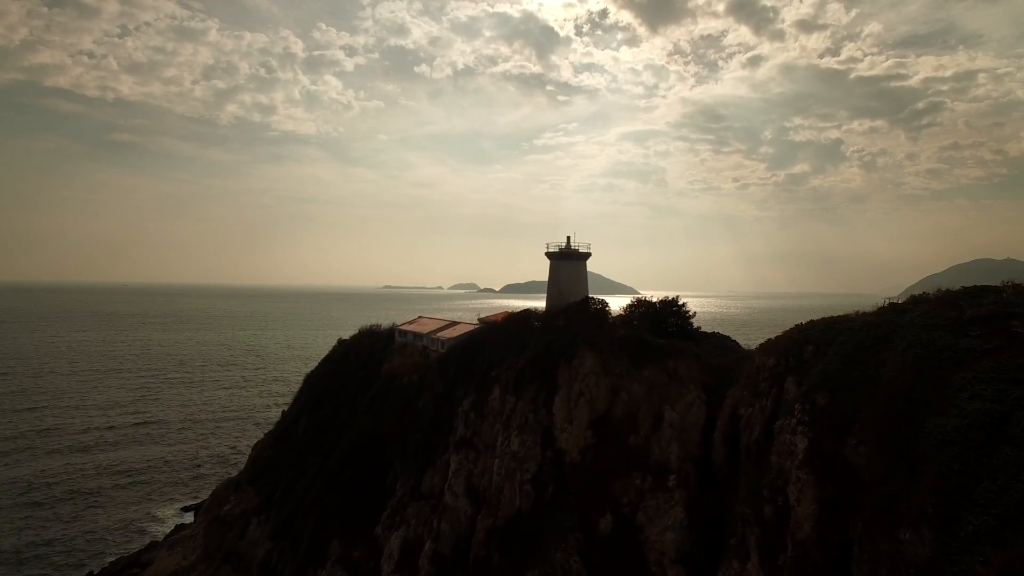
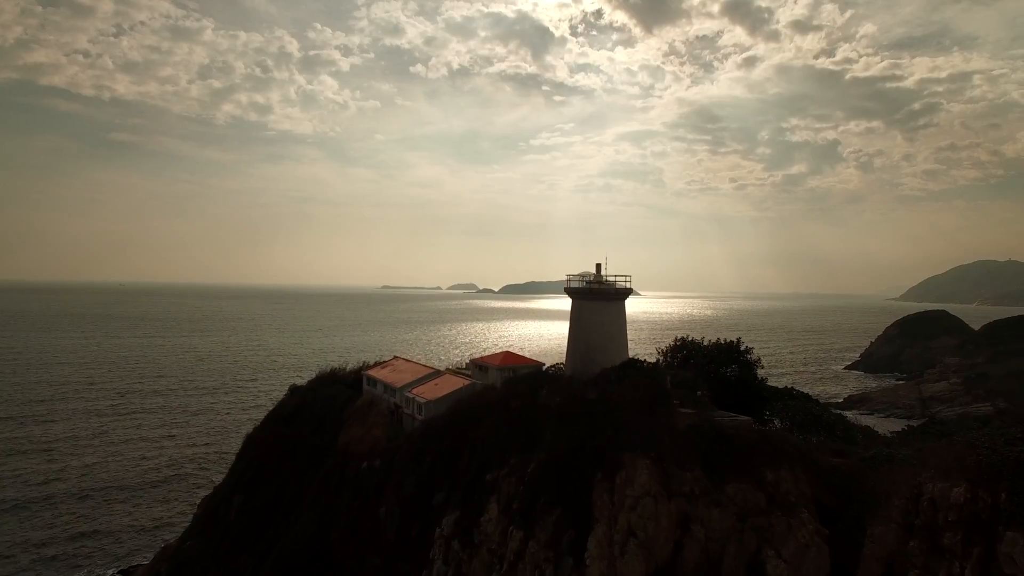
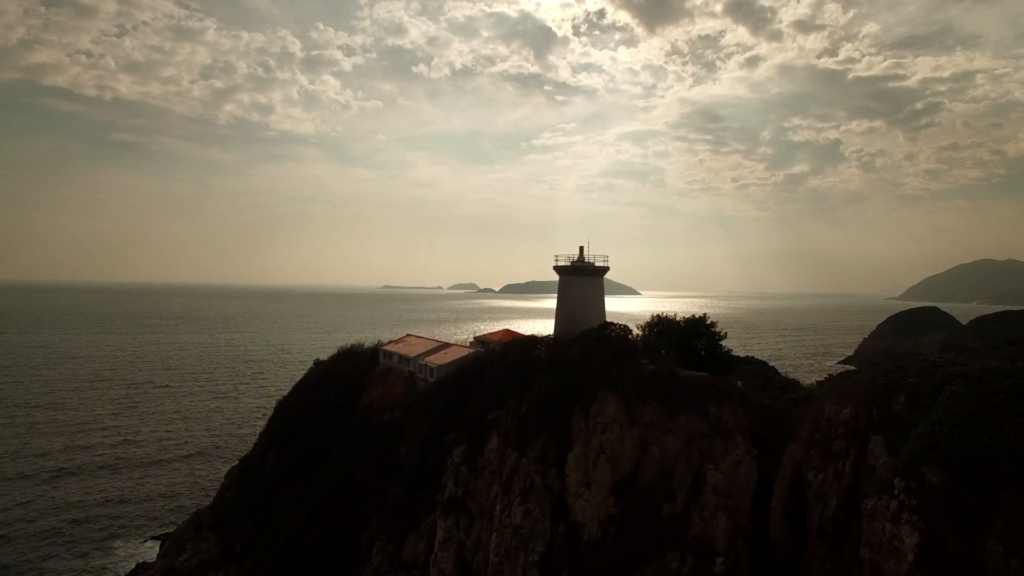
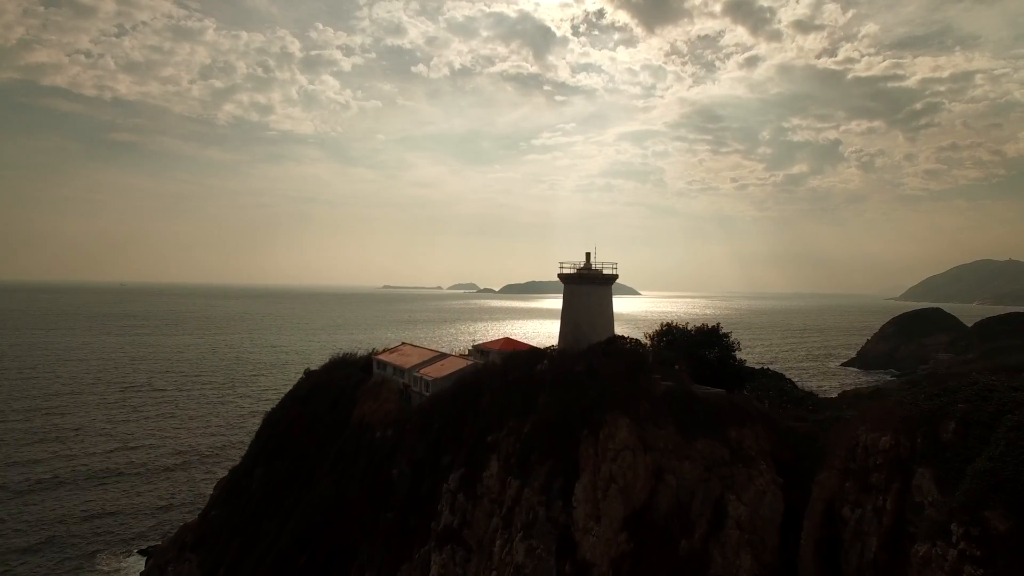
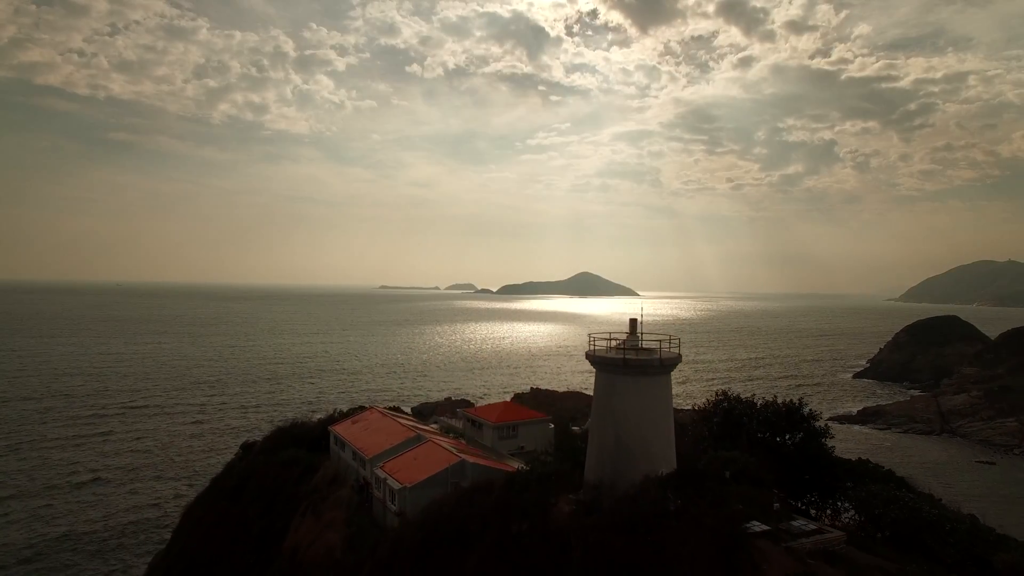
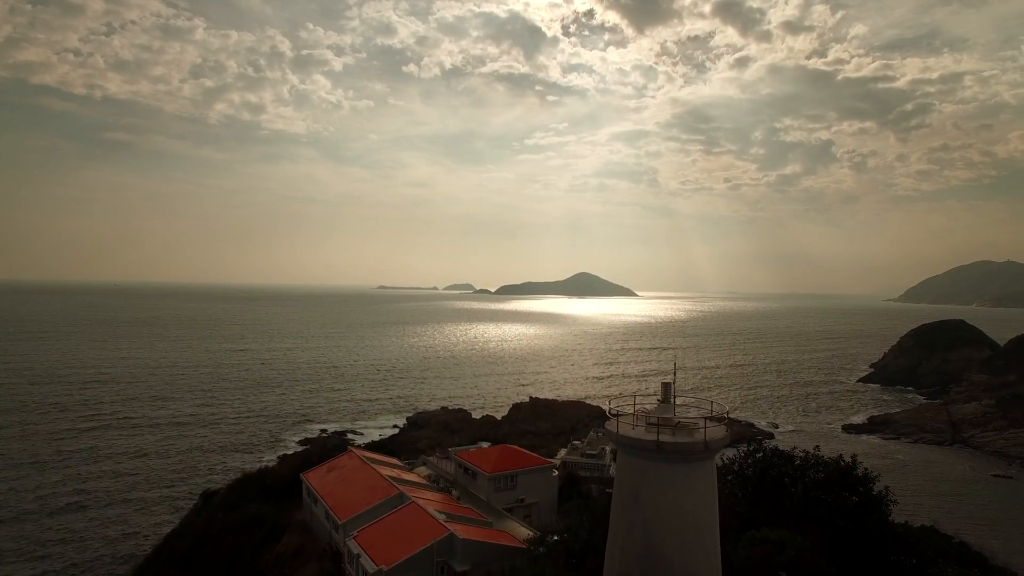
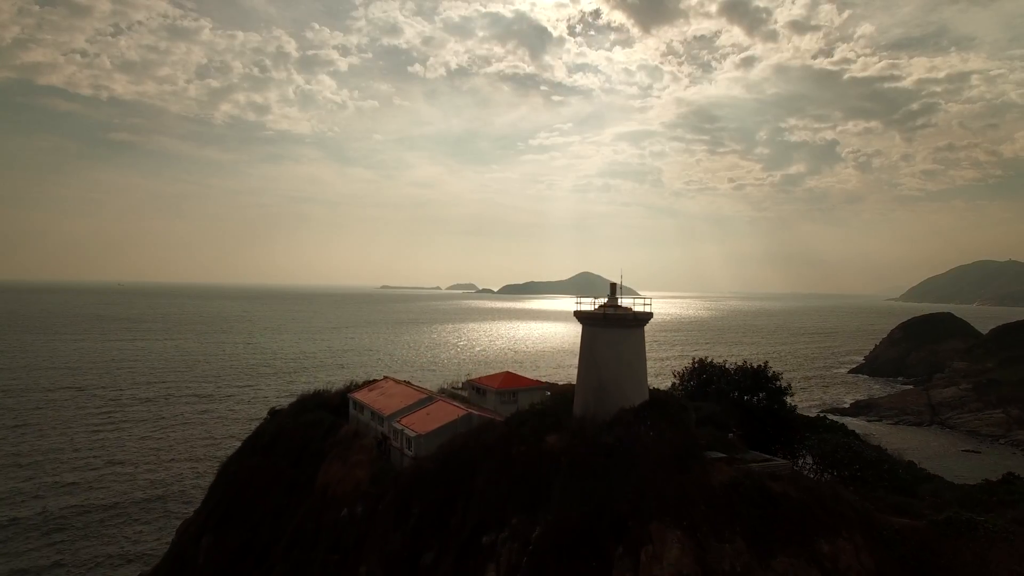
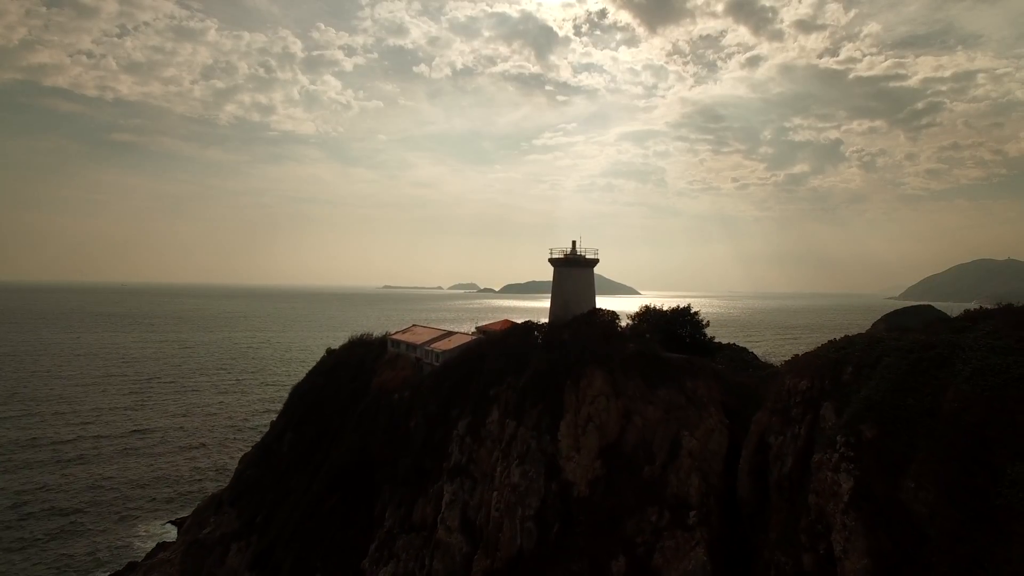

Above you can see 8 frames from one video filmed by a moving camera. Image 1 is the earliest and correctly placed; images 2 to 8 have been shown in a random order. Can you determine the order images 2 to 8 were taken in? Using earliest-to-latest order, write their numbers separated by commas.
8, 3, 4, 2, 7, 5, 6
